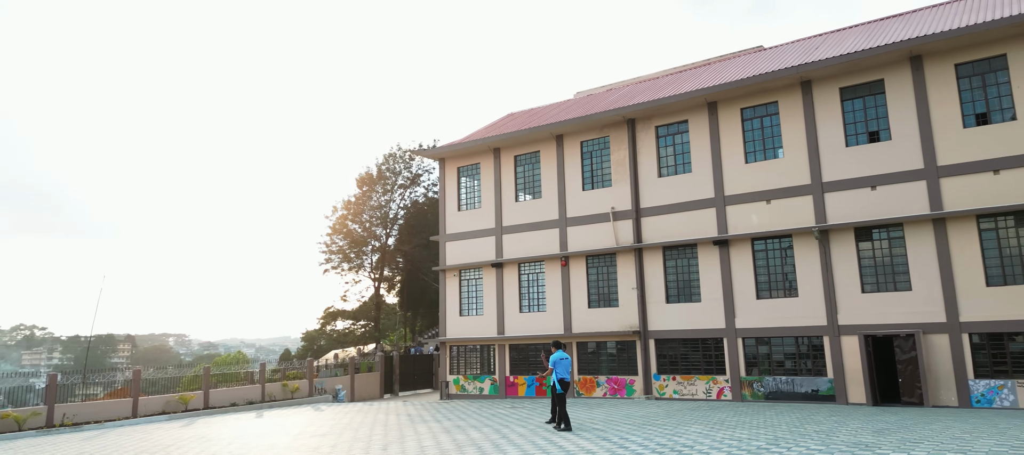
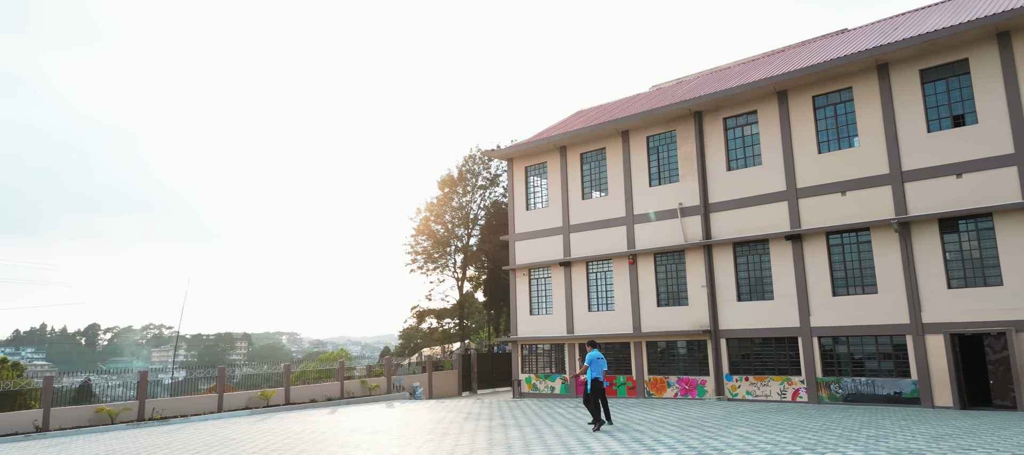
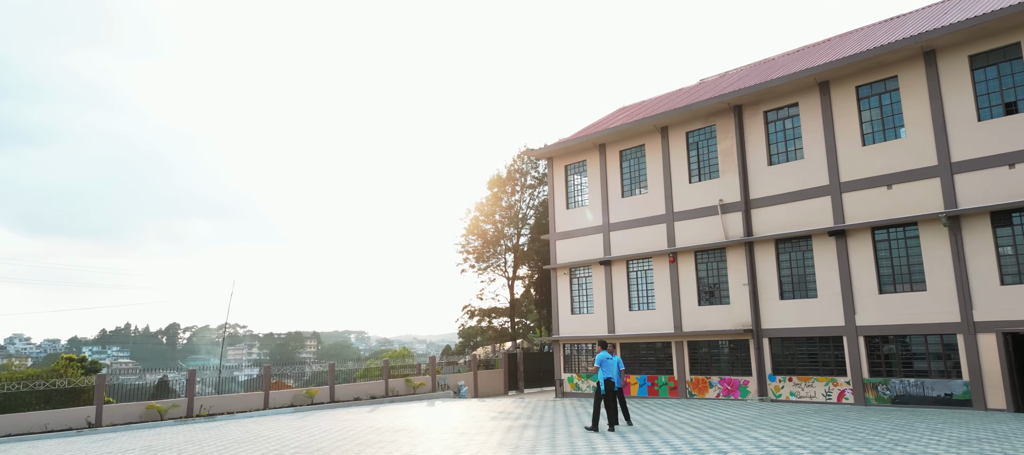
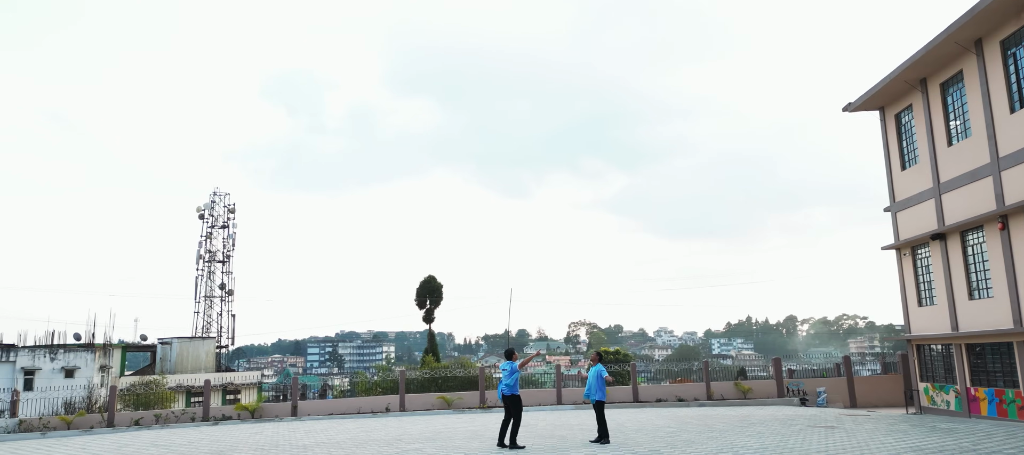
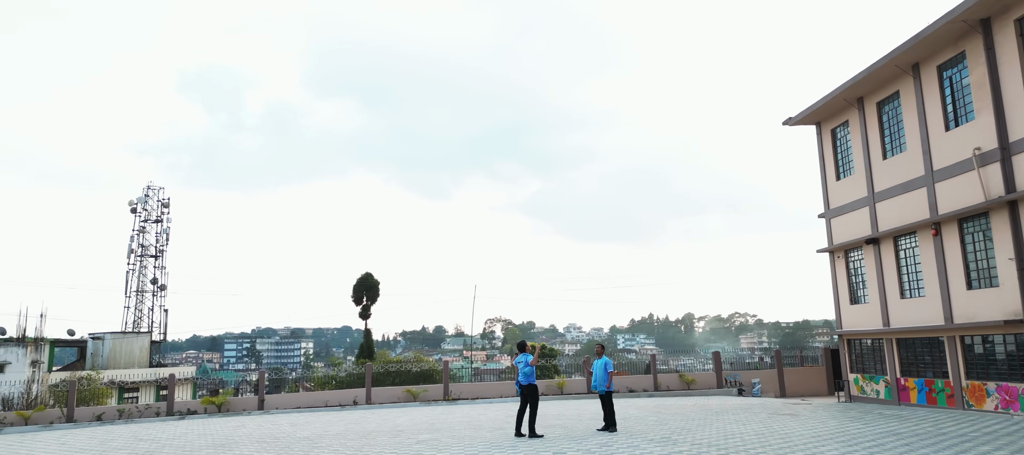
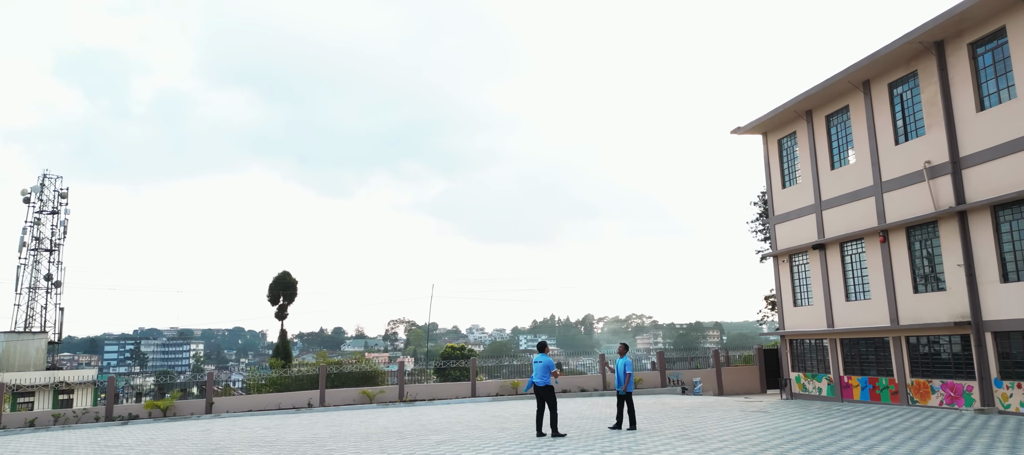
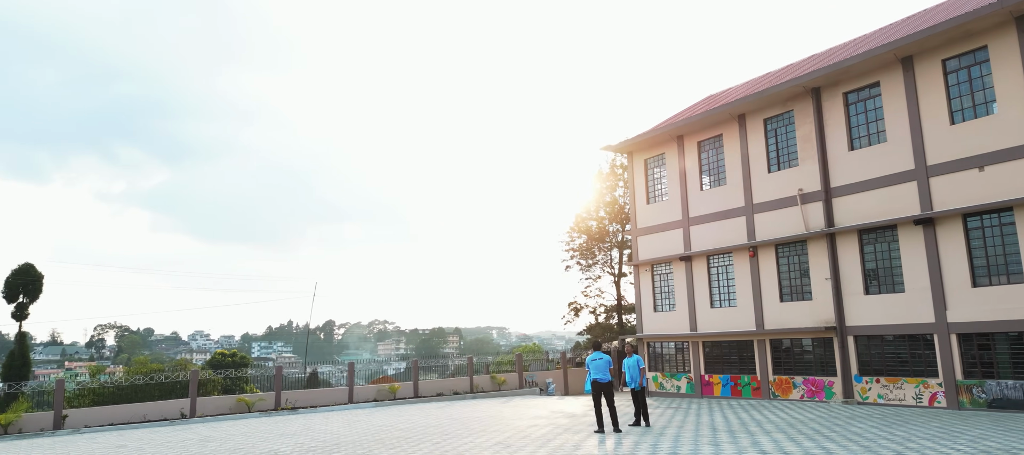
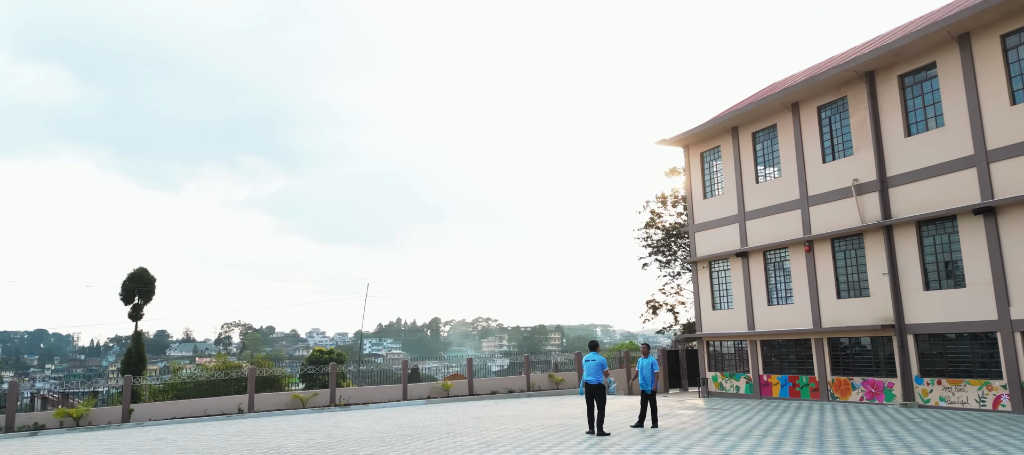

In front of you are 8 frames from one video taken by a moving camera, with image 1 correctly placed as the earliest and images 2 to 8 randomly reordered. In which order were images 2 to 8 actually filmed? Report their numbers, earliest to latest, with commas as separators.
2, 3, 7, 8, 6, 5, 4
